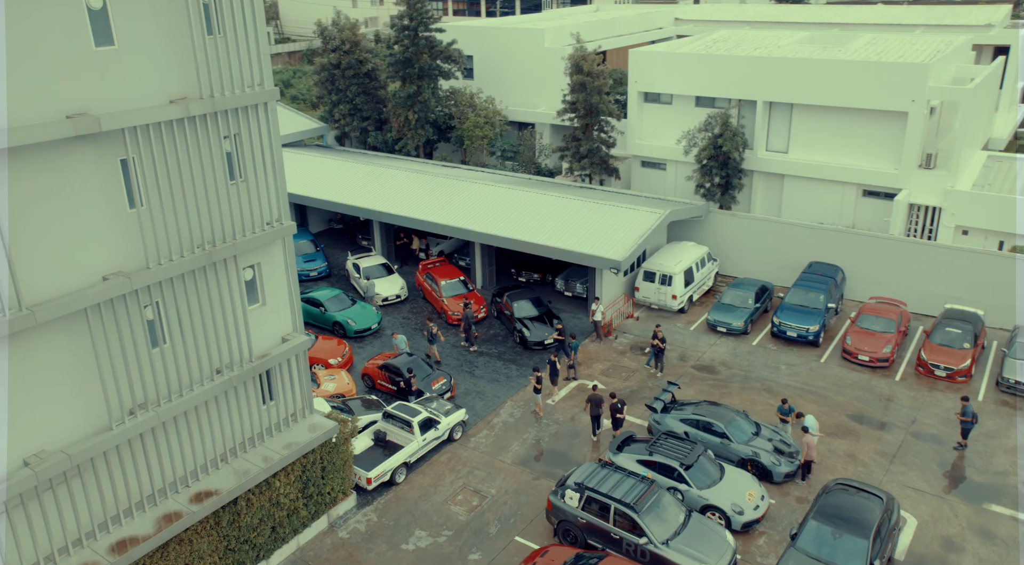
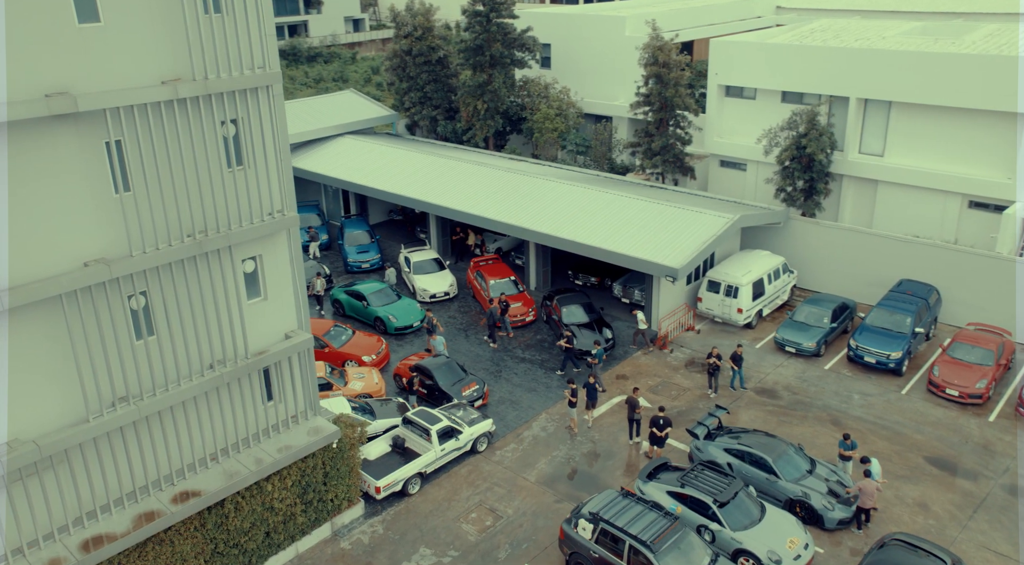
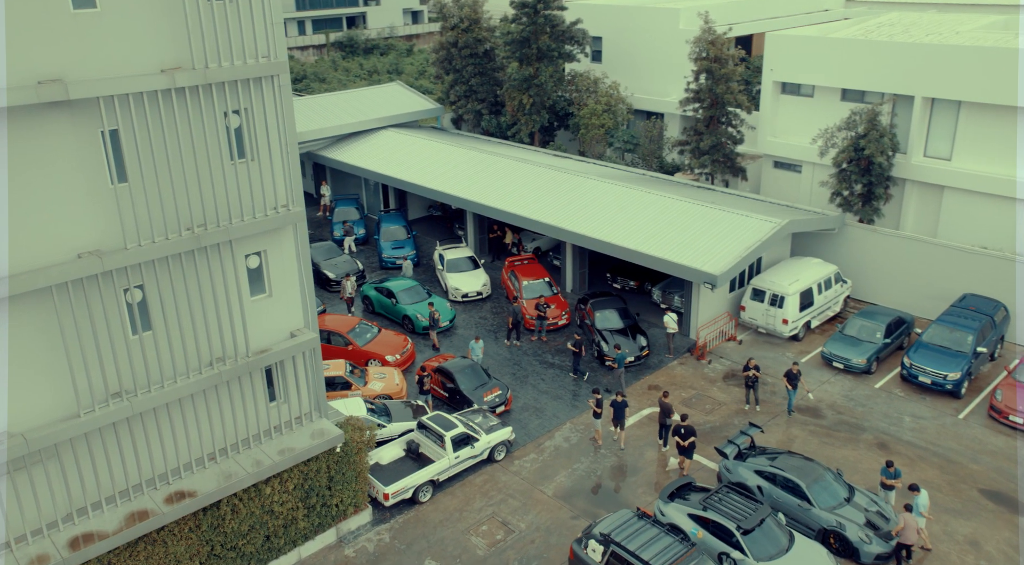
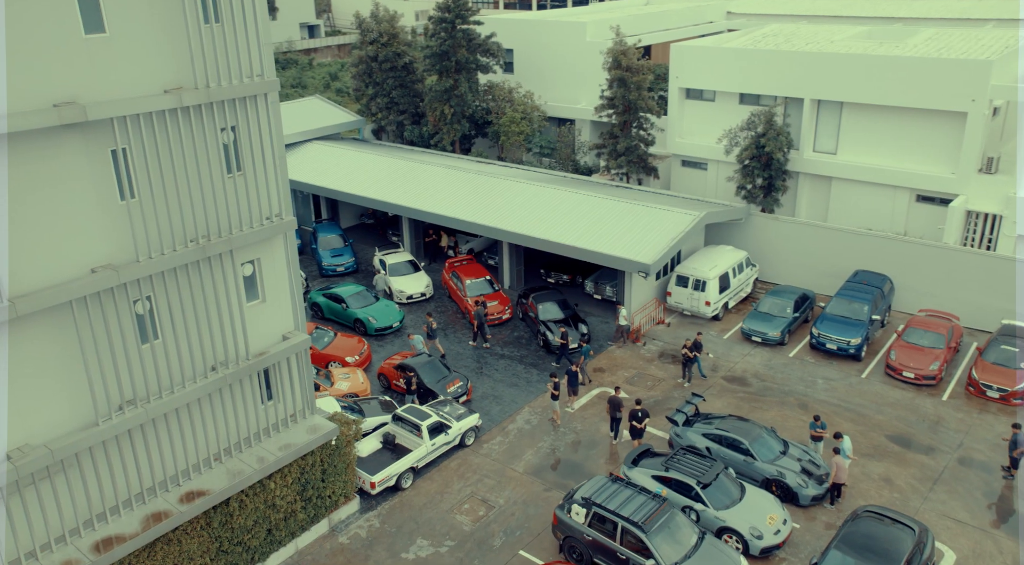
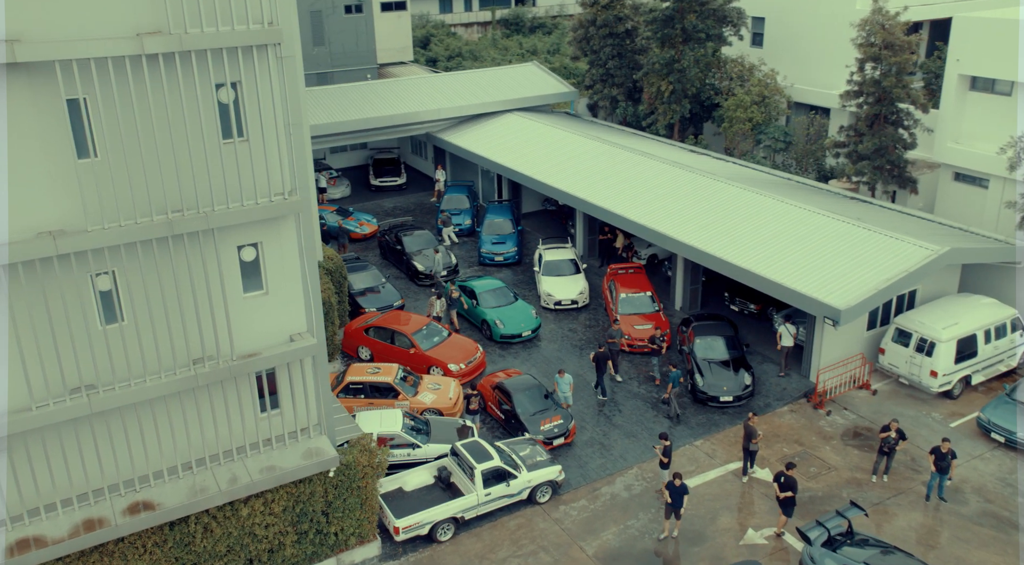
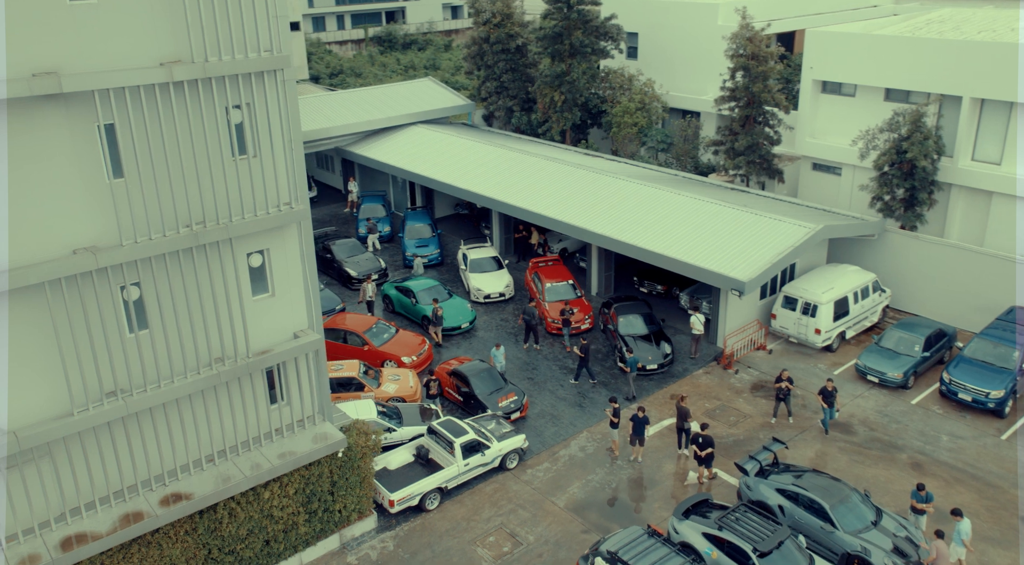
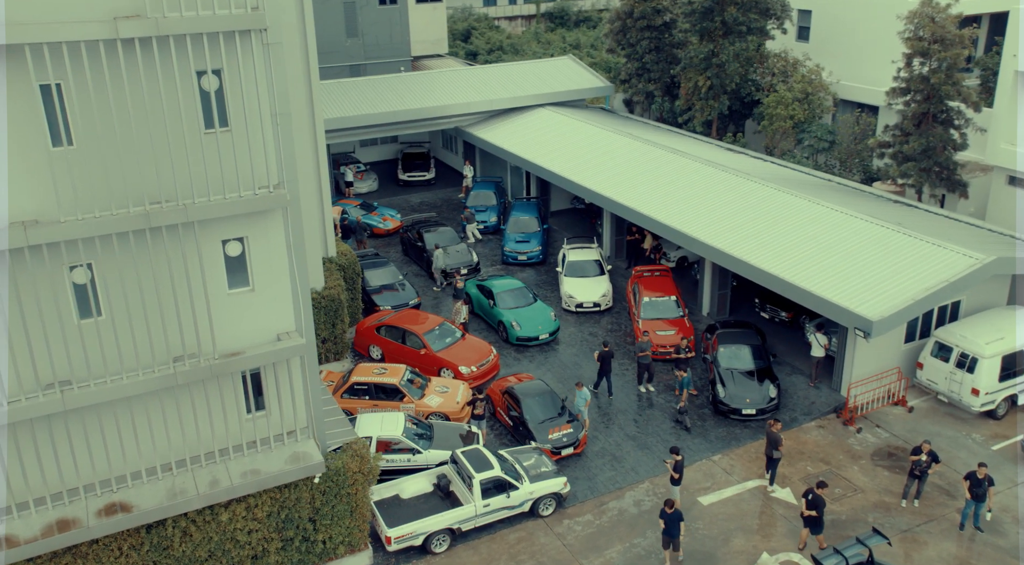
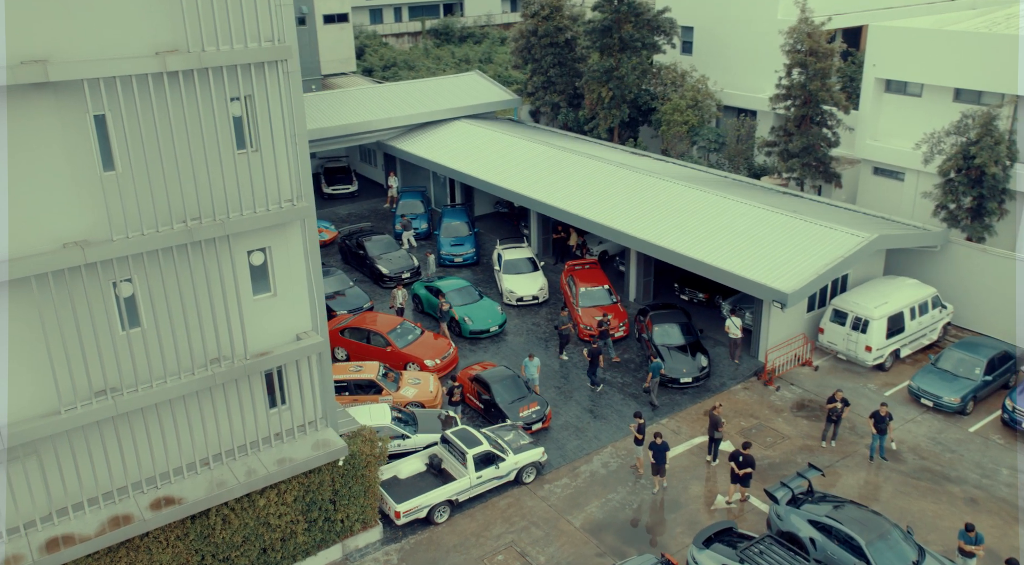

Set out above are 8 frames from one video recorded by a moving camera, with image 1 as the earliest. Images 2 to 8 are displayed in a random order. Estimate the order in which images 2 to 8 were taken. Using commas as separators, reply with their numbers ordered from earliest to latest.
4, 2, 3, 6, 8, 5, 7
